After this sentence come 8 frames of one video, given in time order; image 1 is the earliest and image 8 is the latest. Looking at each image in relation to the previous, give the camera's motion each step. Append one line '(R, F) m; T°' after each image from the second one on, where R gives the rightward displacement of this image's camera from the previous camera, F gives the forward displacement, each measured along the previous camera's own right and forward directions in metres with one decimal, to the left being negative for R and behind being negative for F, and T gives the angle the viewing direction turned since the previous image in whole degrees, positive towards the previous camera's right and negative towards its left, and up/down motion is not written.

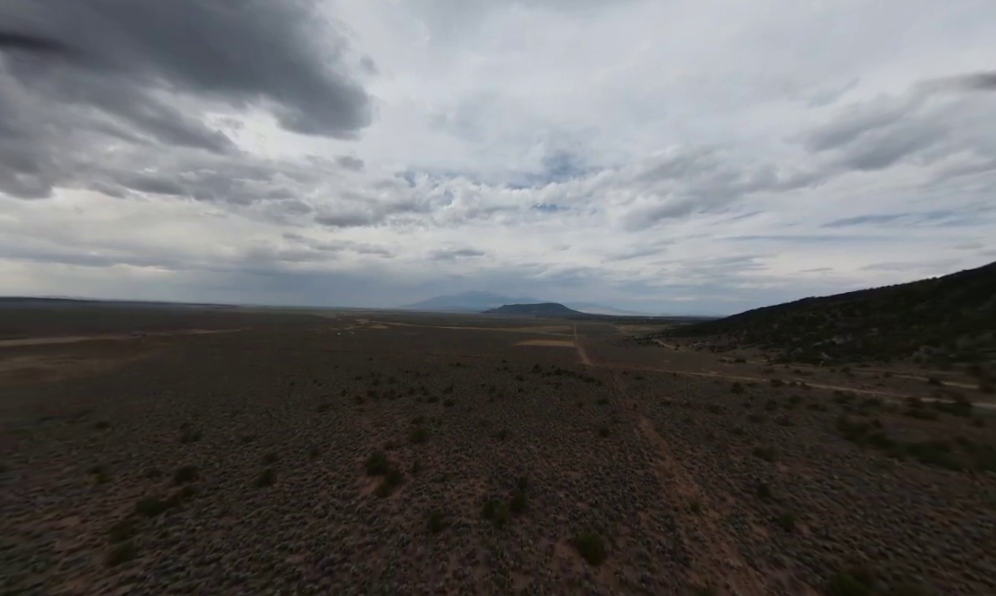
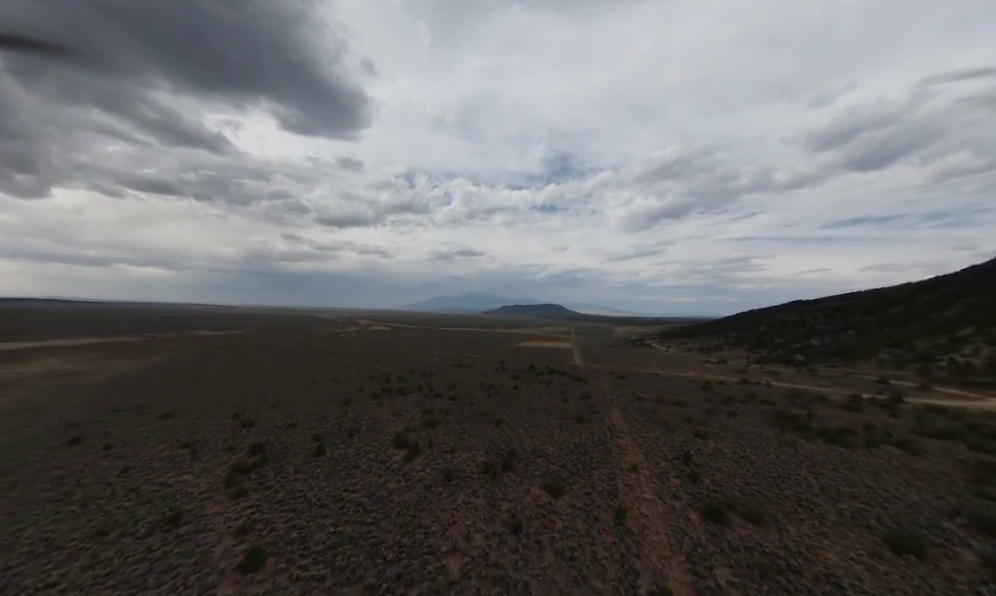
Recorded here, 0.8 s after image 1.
(+0.1, -2.5) m; 0°
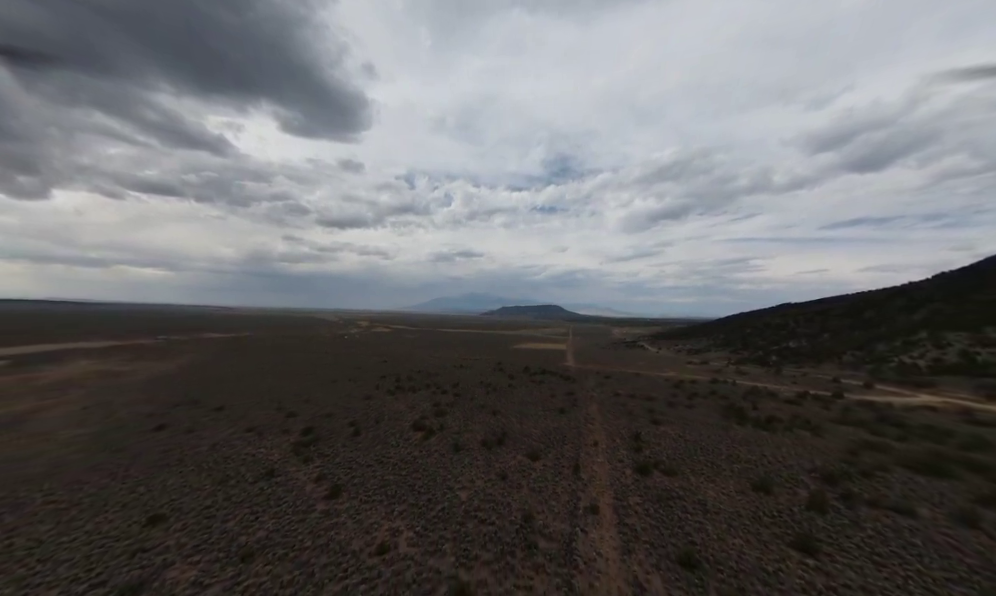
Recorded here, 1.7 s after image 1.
(+0.2, -3.0) m; 0°
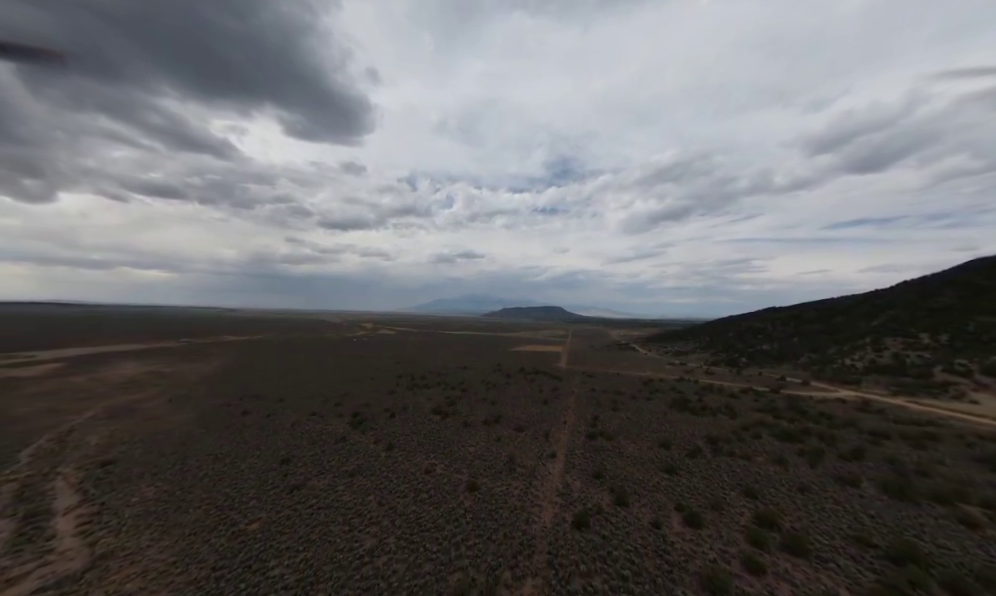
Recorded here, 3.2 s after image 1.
(+0.2, -4.8) m; 0°
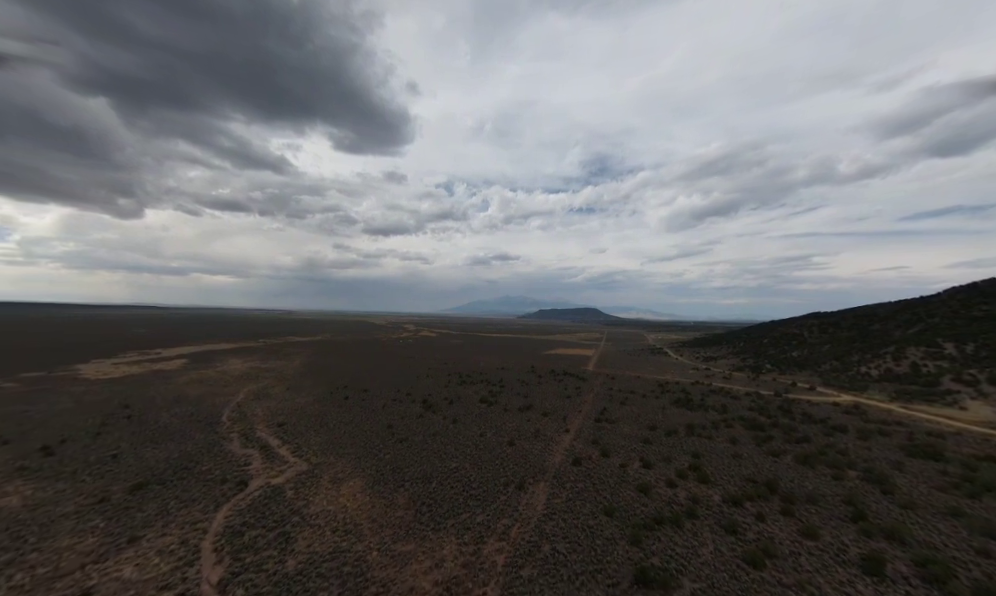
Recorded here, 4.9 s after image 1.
(+0.3, -5.8) m; -6°
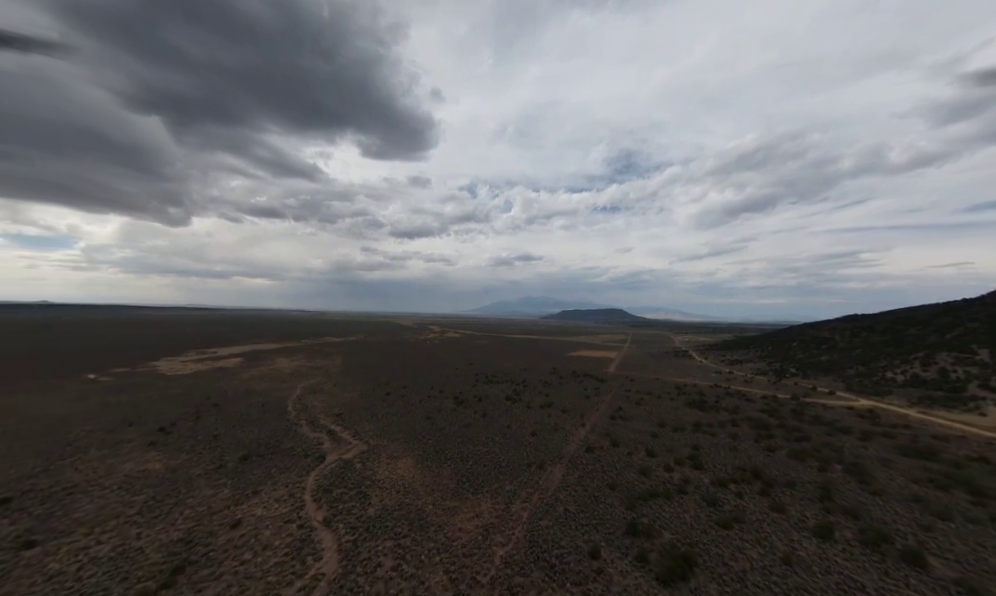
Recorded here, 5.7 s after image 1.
(0.0, -2.7) m; -4°
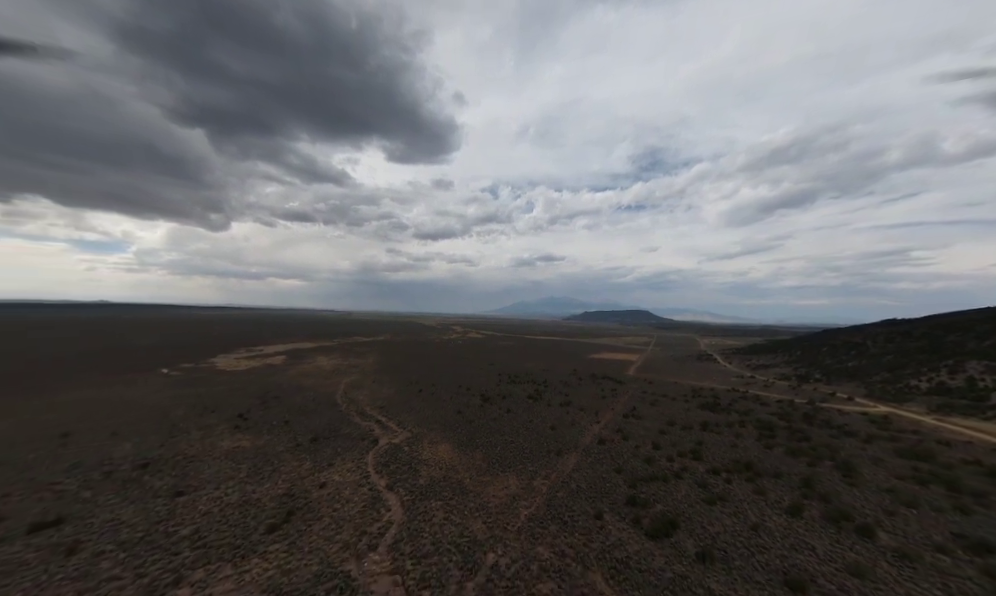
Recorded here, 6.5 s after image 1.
(-0.1, -2.7) m; -4°
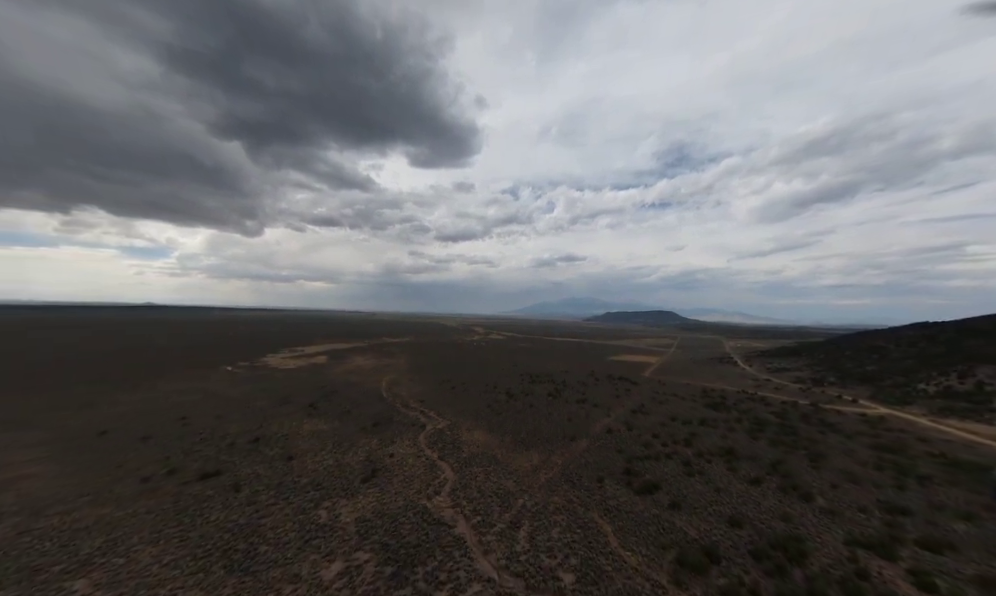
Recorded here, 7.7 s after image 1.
(-0.2, -4.1) m; -4°
